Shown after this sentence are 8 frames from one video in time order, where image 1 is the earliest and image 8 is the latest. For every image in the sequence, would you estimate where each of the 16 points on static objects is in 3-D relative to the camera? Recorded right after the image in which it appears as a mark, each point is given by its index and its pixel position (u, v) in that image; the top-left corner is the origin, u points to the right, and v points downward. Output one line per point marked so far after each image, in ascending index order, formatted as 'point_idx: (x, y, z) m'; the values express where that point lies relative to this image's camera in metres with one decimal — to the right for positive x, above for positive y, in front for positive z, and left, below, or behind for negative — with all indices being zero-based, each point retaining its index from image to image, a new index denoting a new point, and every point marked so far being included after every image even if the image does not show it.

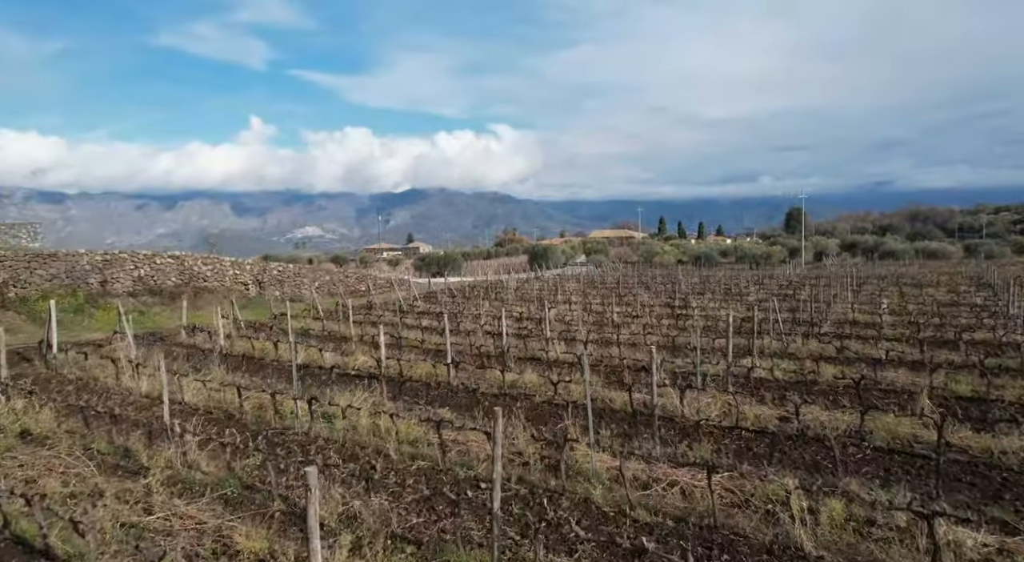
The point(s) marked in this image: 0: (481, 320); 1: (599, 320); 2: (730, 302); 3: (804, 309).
0: (-0.7, -1.0, +15.0) m
1: (+2.1, -1.1, +14.9) m
2: (+6.4, -0.8, +18.5) m
3: (+7.4, -0.8, +16.0) m
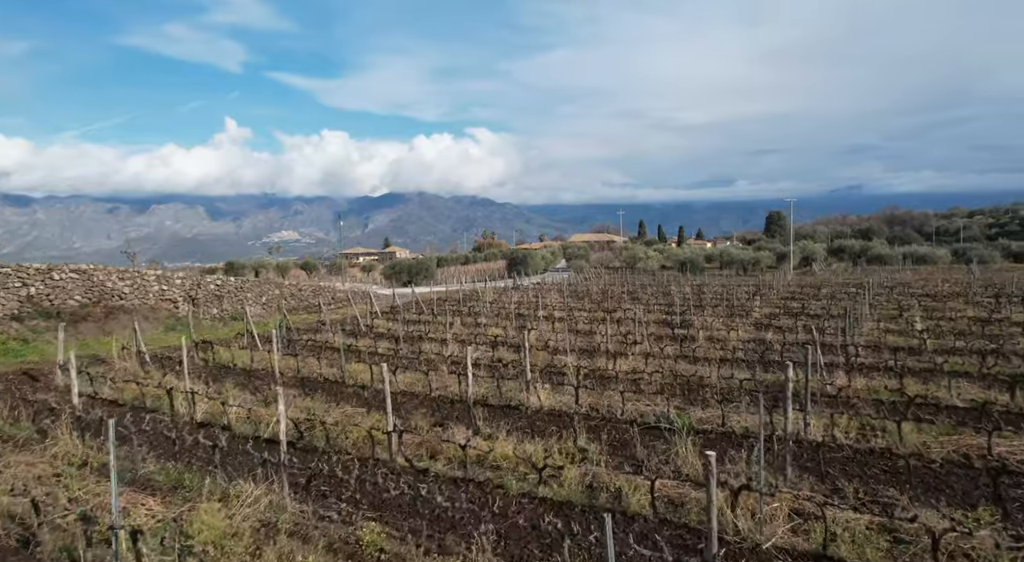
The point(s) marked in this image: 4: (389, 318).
0: (-1.3, -1.4, +12.5) m
1: (+1.5, -1.4, +12.6) m
2: (+5.8, -1.2, +16.3) m
3: (+6.8, -1.2, +13.8) m
4: (-3.6, -1.1, +18.5) m
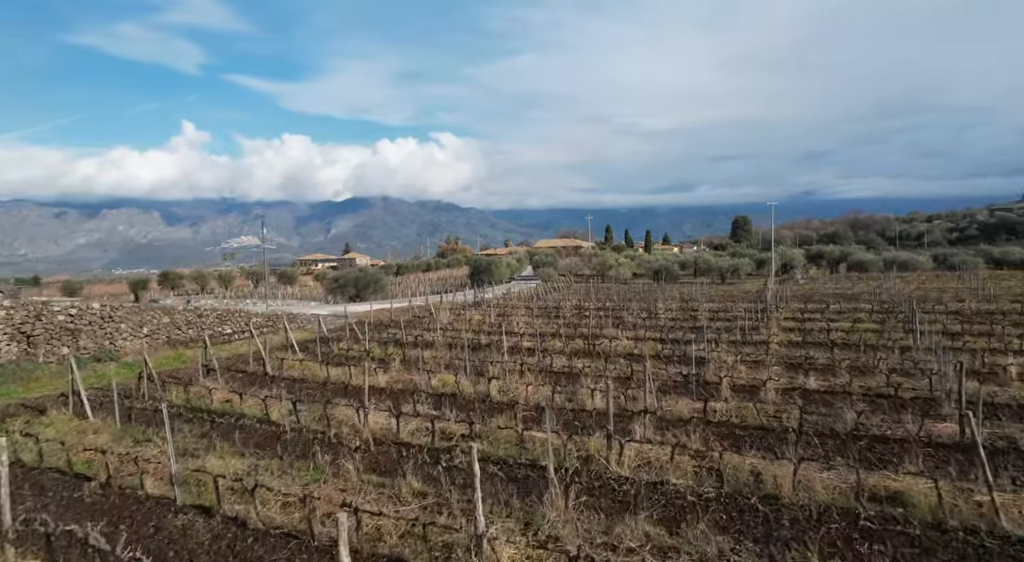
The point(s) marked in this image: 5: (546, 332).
0: (-1.9, -1.9, +8.5) m
1: (+0.9, -1.9, +8.7) m
2: (+4.9, -1.7, +12.6) m
3: (+6.1, -1.6, +10.2) m
4: (-4.6, -1.7, +14.3) m
5: (+1.0, -1.6, +18.3) m
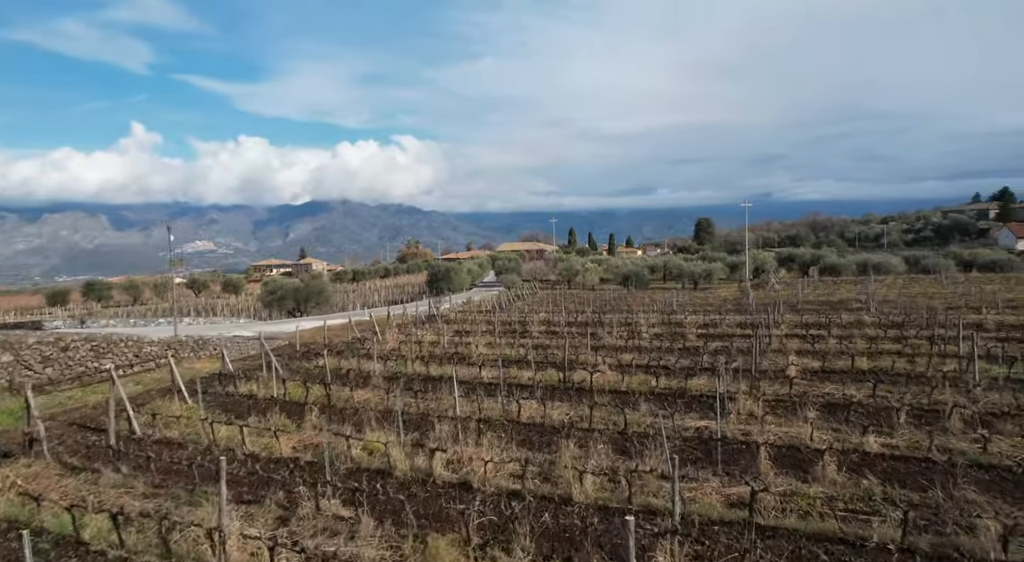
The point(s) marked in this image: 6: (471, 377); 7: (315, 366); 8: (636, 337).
0: (-2.3, -2.2, +5.2) m
1: (+0.4, -2.2, +5.5) m
2: (+4.2, -2.0, +9.7) m
3: (+5.5, -1.9, +7.4) m
4: (-5.3, -2.1, +10.9) m
5: (0.0, -1.9, +15.2) m
6: (-0.9, -2.0, +13.2) m
7: (-4.5, -1.9, +14.3) m
8: (+3.5, -1.6, +17.9) m
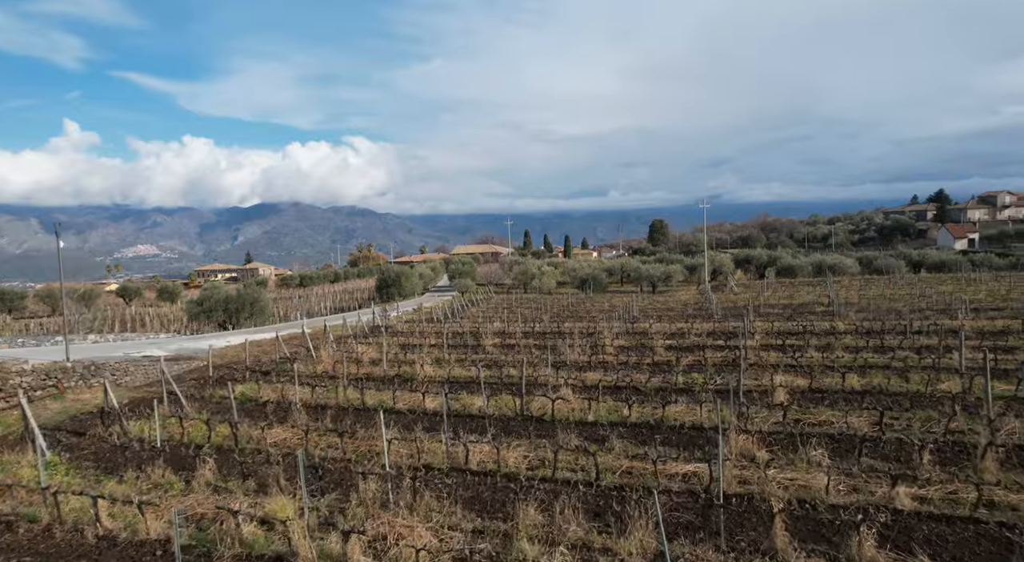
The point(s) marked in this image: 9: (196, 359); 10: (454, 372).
0: (-2.7, -2.4, +3.2) m
1: (0.0, -2.4, +3.7) m
2: (+3.5, -2.1, +8.1) m
3: (+5.0, -2.0, +5.9) m
4: (-6.1, -2.4, +8.6) m
5: (-1.0, -2.2, +13.3) m
6: (-1.8, -2.2, +11.2) m
7: (-5.4, -2.1, +12.1) m
8: (+2.3, -1.8, +16.3) m
9: (-8.1, -1.9, +16.2) m
10: (-1.3, -2.0, +14.2) m
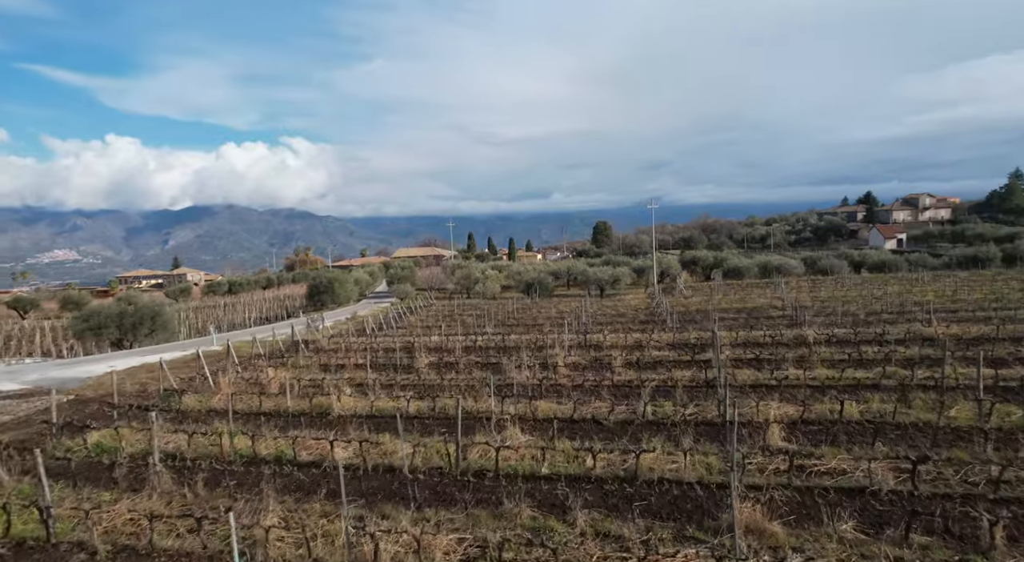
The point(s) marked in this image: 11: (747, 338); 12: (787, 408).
0: (-2.9, -2.6, +0.6) m
1: (-0.2, -2.6, +1.4) m
2: (+2.8, -2.3, +6.1) m
3: (+4.5, -2.2, +4.0) m
4: (-6.8, -2.6, +5.7) m
5: (-2.1, -2.4, +10.8) m
6: (-2.7, -2.5, +8.7) m
7: (-6.4, -2.4, +9.2) m
8: (+0.9, -2.0, +14.1) m
9: (-9.4, -2.3, +13.1) m
10: (-2.5, -2.3, +11.7) m
11: (+6.7, -1.6, +18.0) m
12: (+4.4, -2.0, +10.2) m
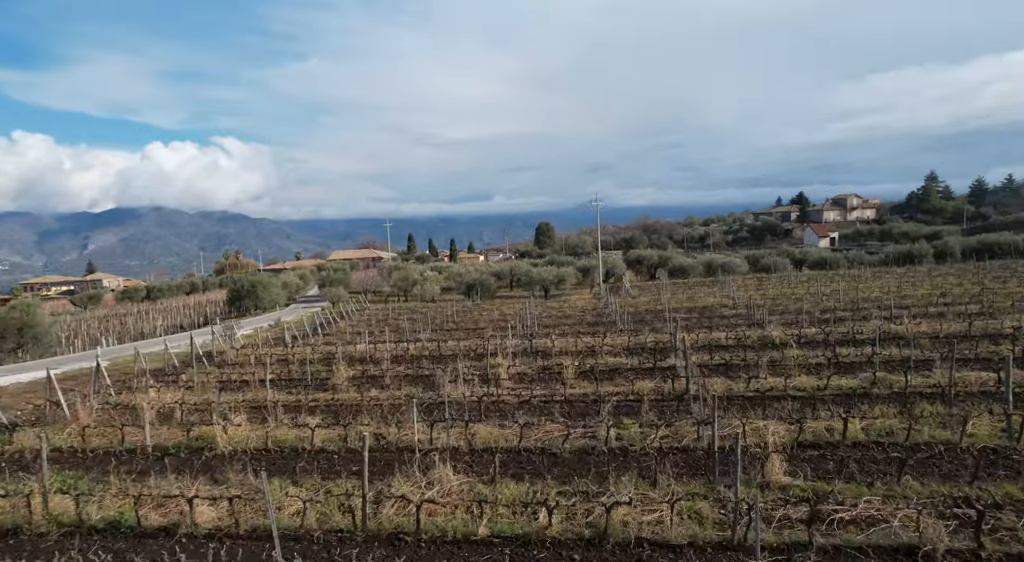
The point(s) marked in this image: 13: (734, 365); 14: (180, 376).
0: (-2.9, -2.6, -1.9) m
1: (-0.3, -2.5, -0.8) m
2: (+2.3, -2.2, +4.1) m
3: (+4.2, -2.0, +2.2) m
4: (-7.2, -2.6, +2.9) m
5: (-3.1, -2.4, +8.4) m
6: (-3.4, -2.4, +6.2) m
7: (-7.2, -2.4, +6.4) m
8: (-0.3, -2.0, +11.9) m
9: (-10.5, -2.3, +10.0) m
10: (-3.5, -2.3, +9.2) m
11: (+5.1, -1.5, +16.4) m
12: (+3.5, -1.9, +8.4) m
13: (+4.4, -1.7, +12.6) m
14: (-7.6, -2.2, +14.4) m
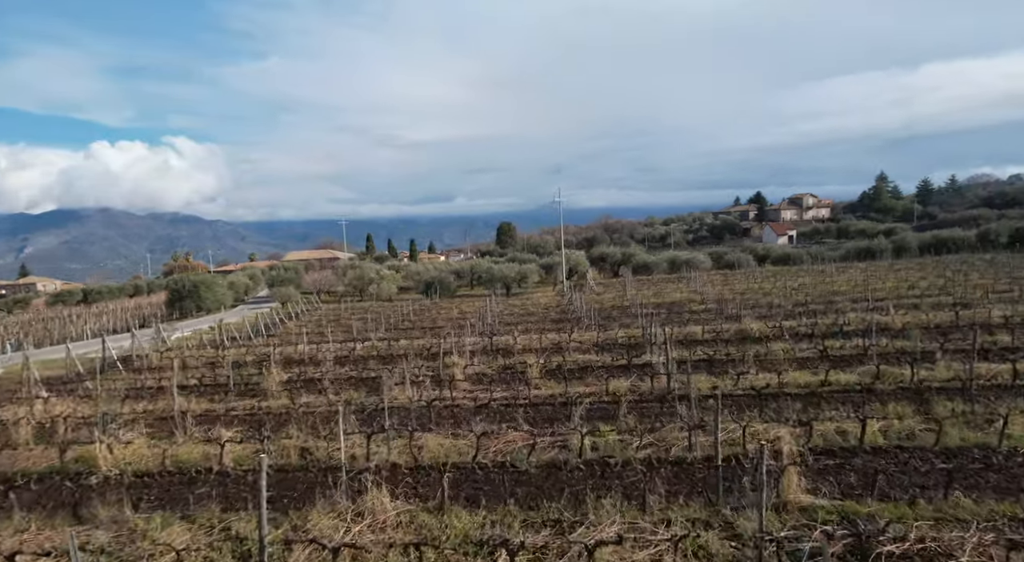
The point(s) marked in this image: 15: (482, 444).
0: (-2.8, -2.3, -3.6) m
1: (-0.3, -2.2, -2.4) m
2: (+2.1, -1.9, +2.7) m
3: (+4.0, -1.8, +0.9) m
4: (-7.4, -2.4, +0.9) m
5: (-3.6, -2.2, +6.6) m
6: (-3.8, -2.2, +4.5) m
7: (-7.6, -2.2, +4.4) m
8: (-1.1, -1.7, +10.3) m
9: (-11.1, -2.2, +7.8) m
10: (-4.1, -2.0, +7.4) m
11: (+4.1, -1.3, +15.1) m
12: (+3.0, -1.7, +7.0) m
13: (+3.7, -1.4, +11.3) m
14: (-8.4, -2.0, +12.3) m
15: (-0.4, -1.9, +7.2) m
